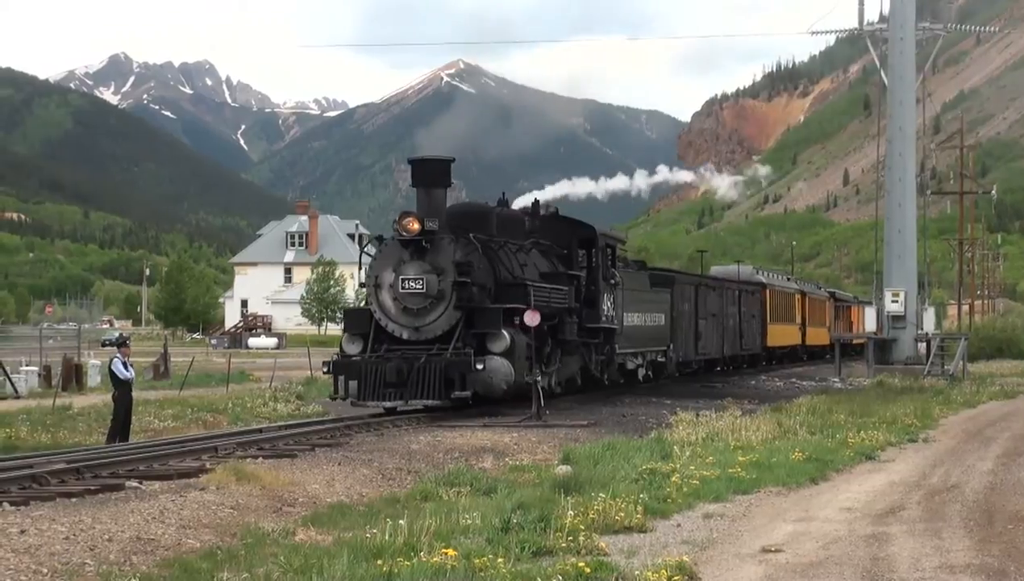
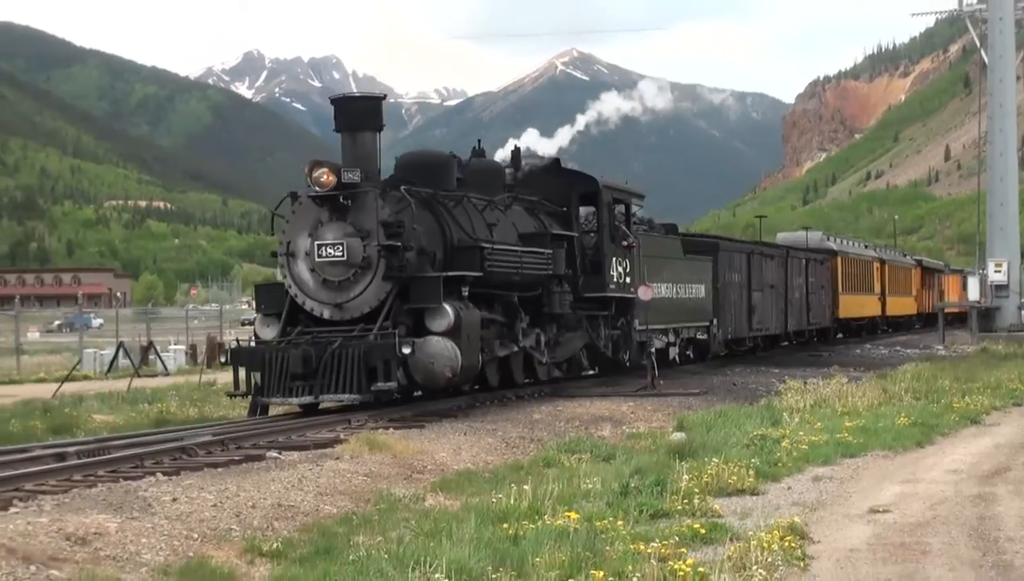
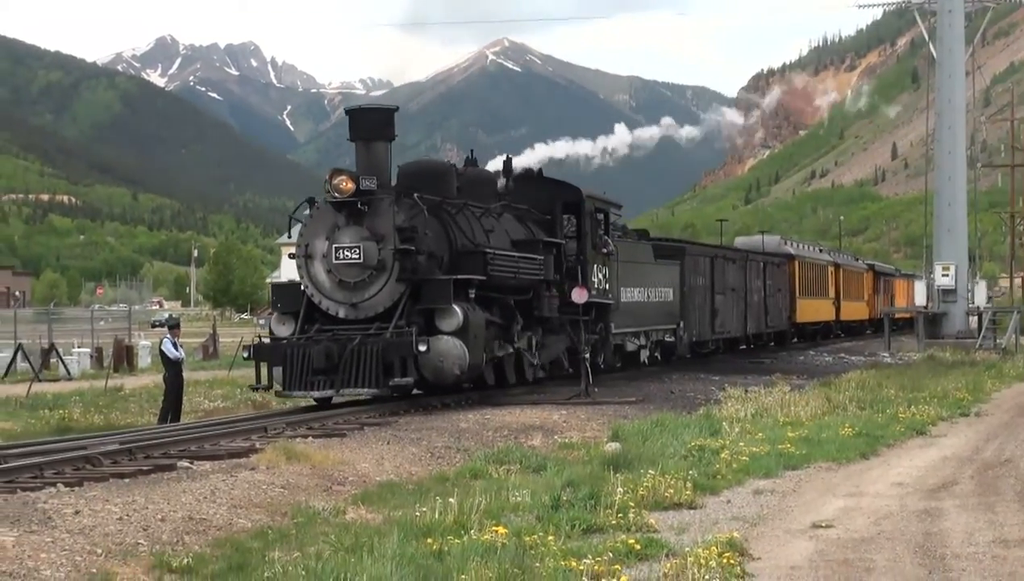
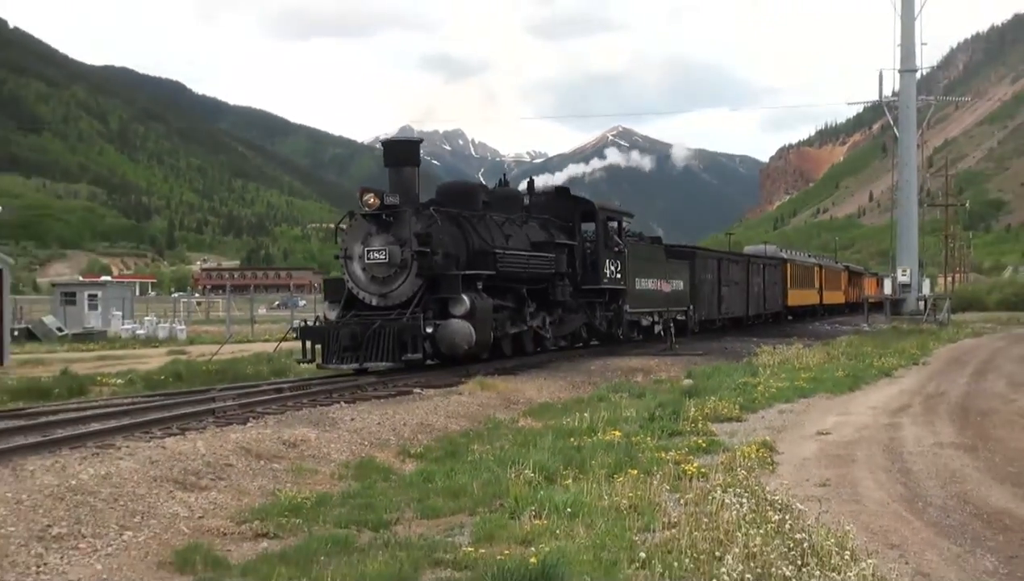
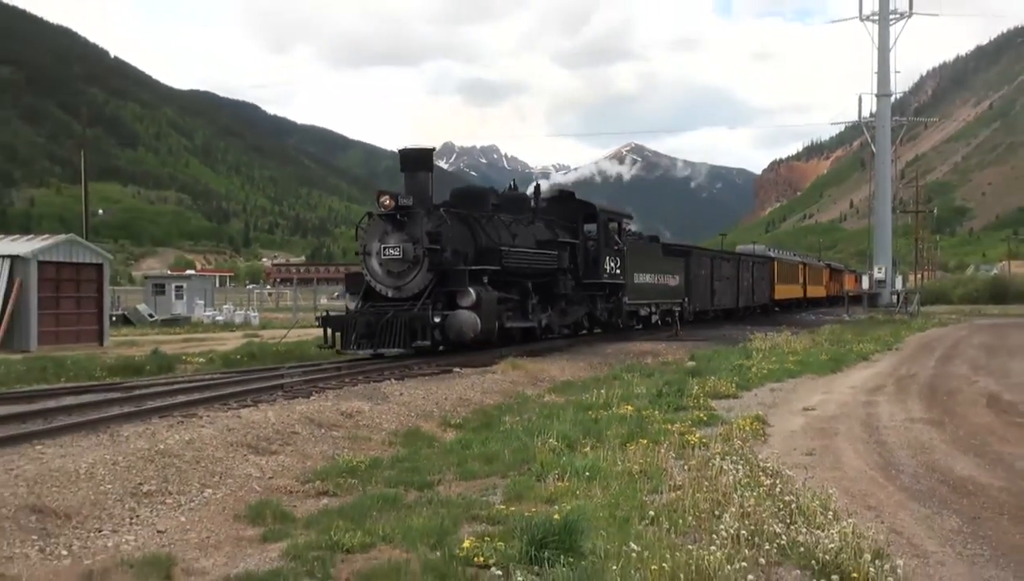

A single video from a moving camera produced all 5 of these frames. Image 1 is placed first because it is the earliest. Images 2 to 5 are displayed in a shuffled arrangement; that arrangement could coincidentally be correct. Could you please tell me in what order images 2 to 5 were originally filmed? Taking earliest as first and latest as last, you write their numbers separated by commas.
3, 2, 4, 5
